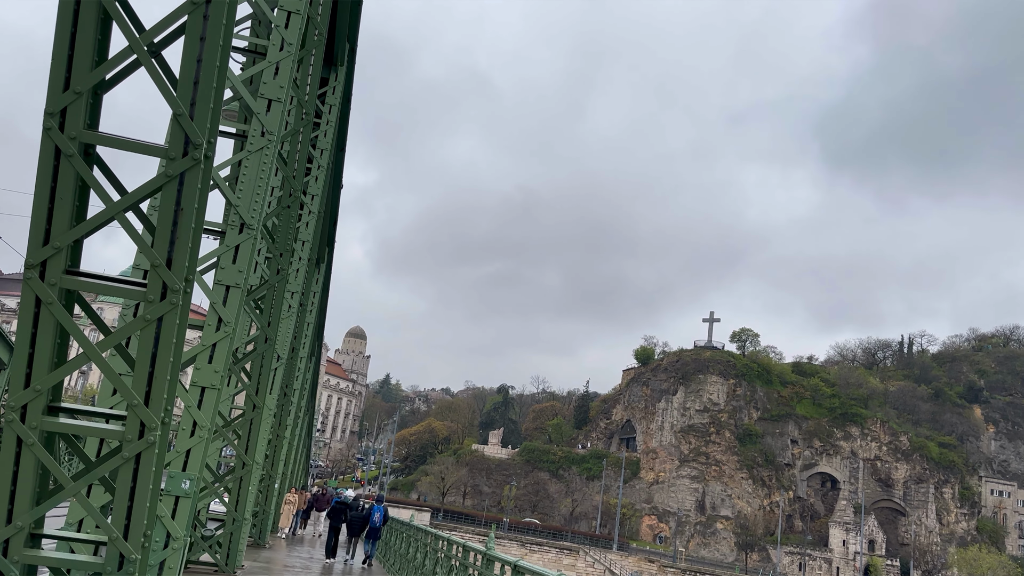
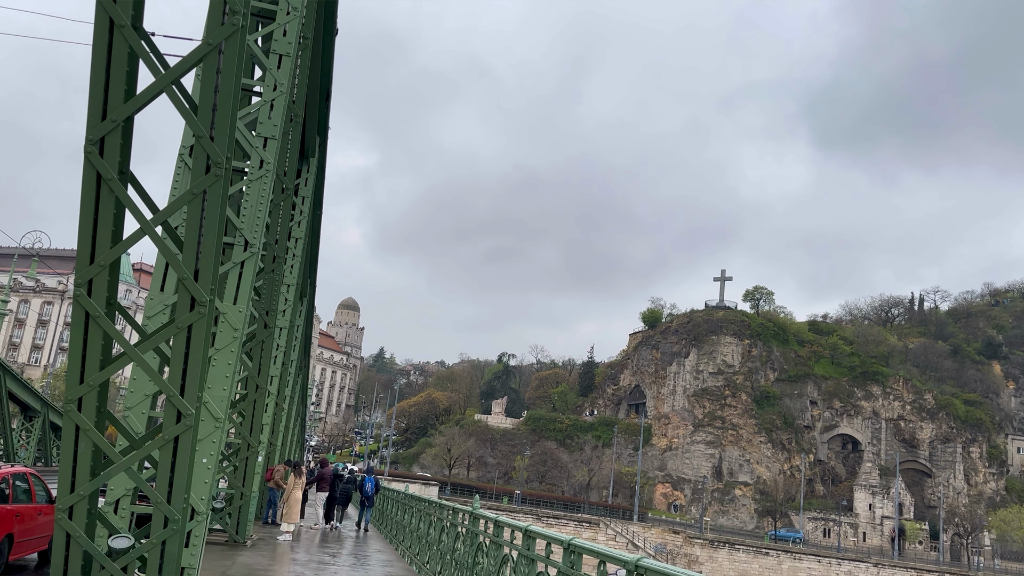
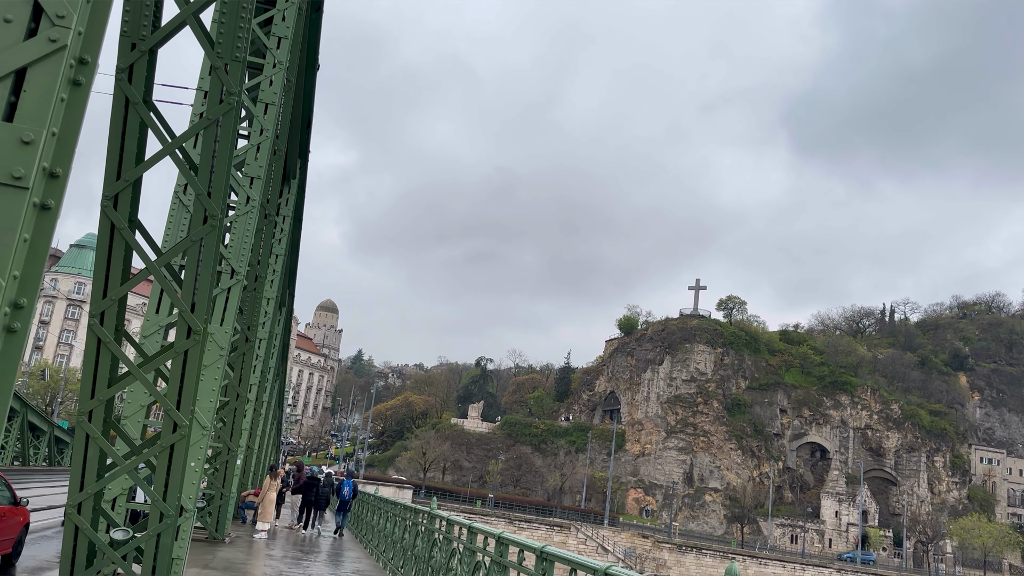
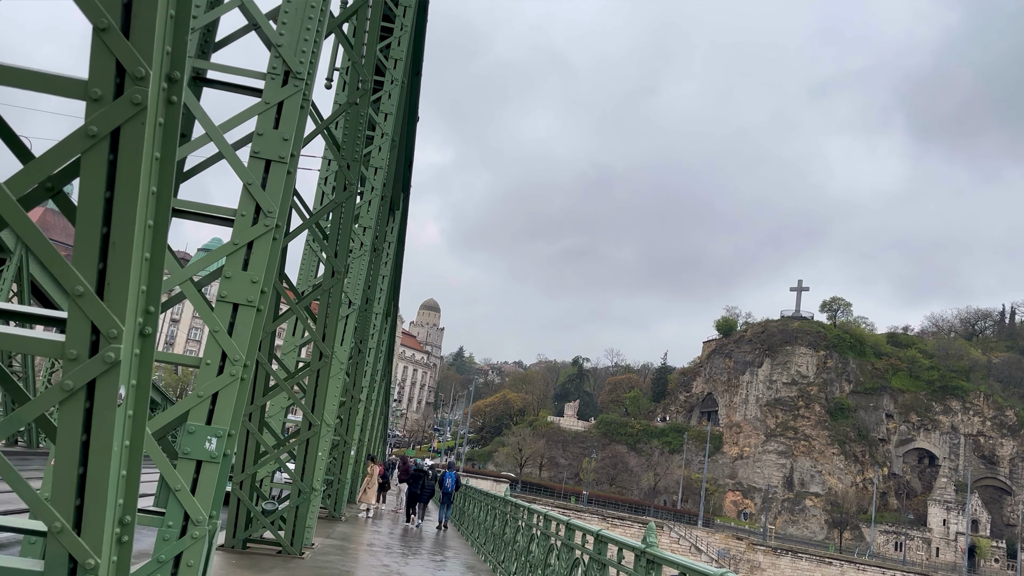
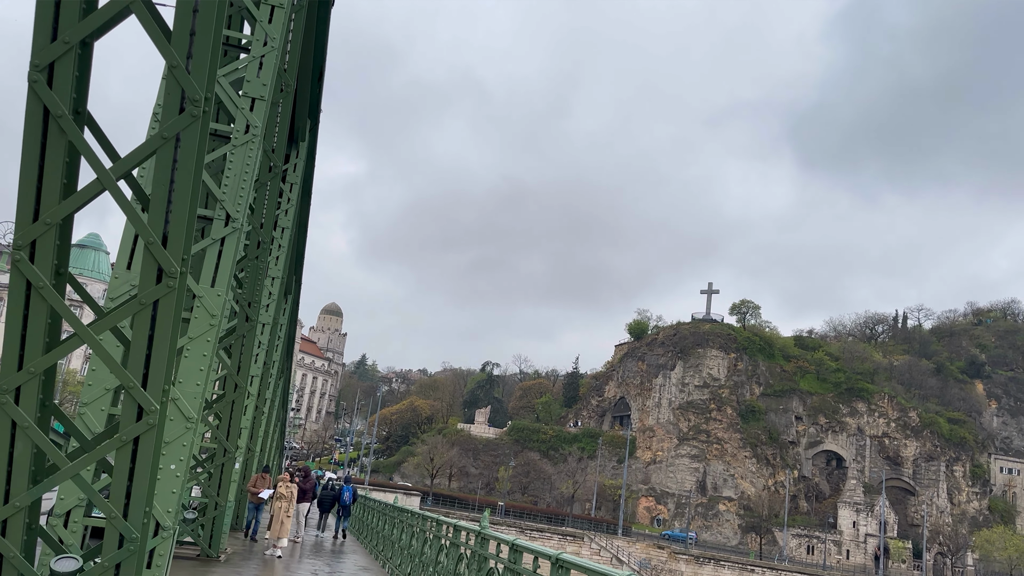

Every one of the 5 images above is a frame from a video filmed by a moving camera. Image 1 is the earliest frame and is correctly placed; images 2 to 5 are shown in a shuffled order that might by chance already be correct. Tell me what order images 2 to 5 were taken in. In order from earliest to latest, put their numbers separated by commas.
4, 3, 2, 5
